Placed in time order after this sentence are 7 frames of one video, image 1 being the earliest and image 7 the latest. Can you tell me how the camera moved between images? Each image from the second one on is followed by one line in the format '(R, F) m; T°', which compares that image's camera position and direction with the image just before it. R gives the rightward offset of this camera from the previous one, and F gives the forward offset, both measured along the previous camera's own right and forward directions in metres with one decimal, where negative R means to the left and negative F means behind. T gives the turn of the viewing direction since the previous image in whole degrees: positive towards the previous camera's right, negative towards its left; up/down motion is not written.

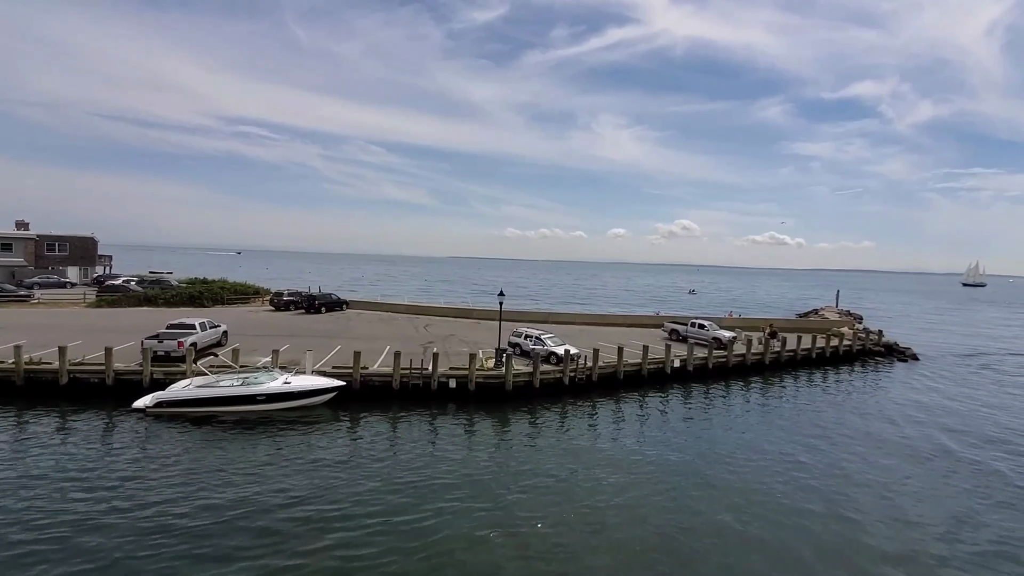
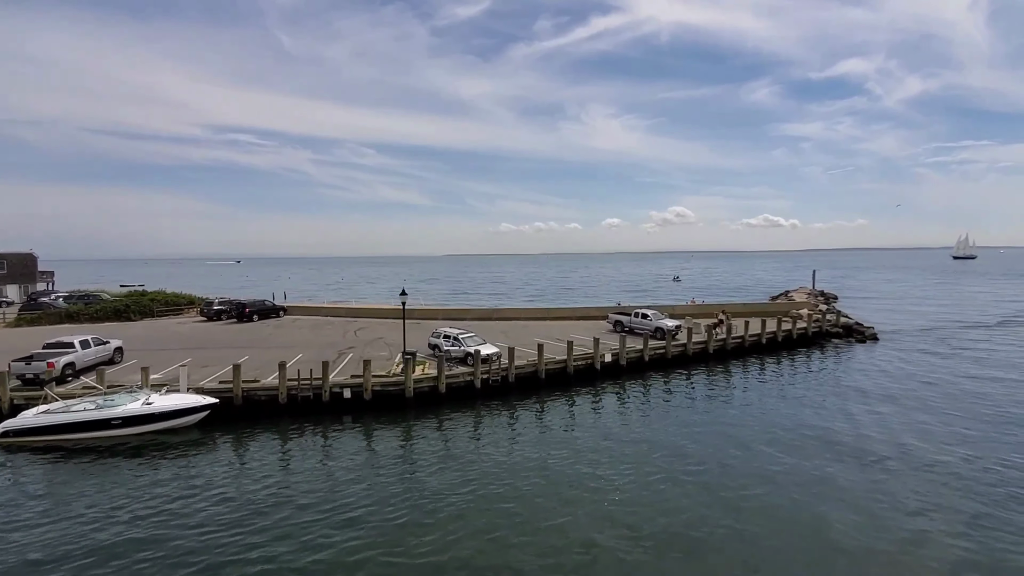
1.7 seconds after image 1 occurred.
(+3.8, +1.9) m; 0°
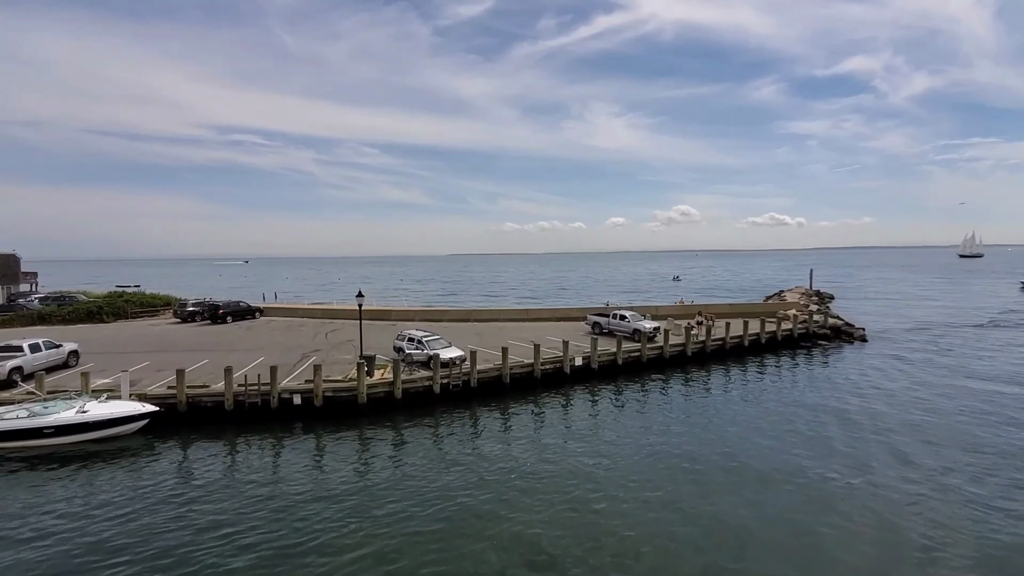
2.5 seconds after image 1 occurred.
(+1.7, +0.9) m; 0°
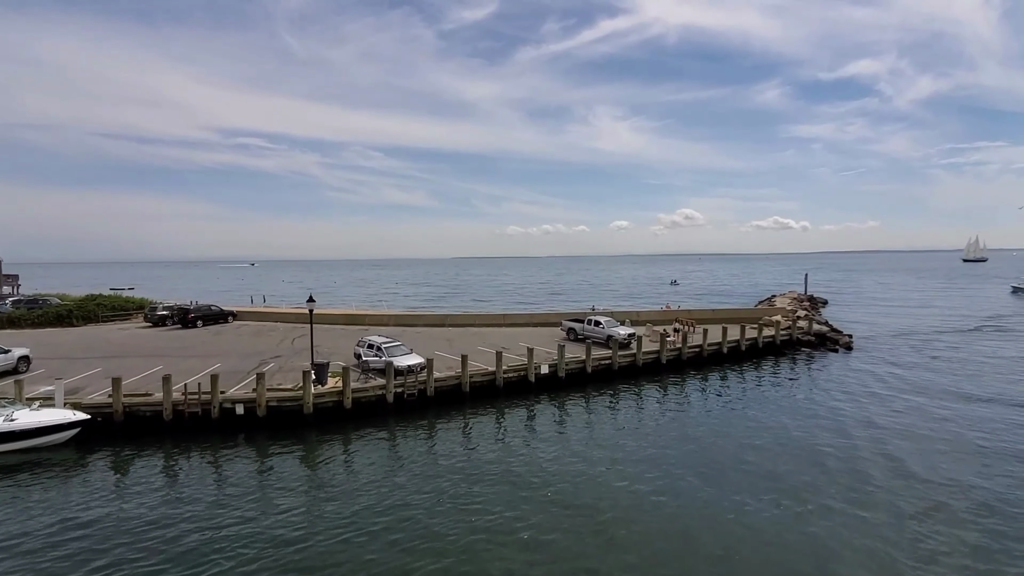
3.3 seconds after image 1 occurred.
(+1.7, +0.9) m; 0°
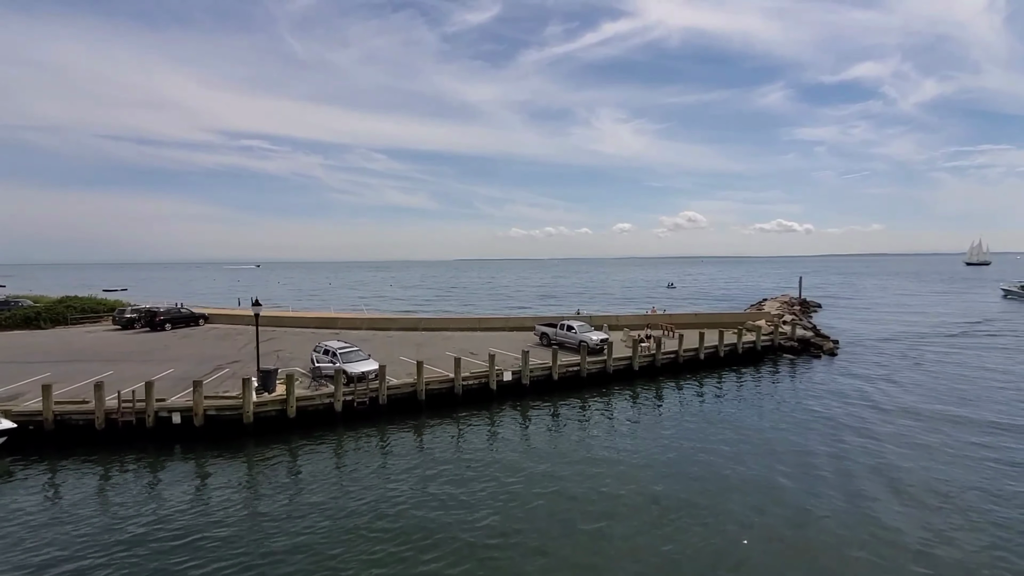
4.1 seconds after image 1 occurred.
(+1.7, +0.9) m; 0°
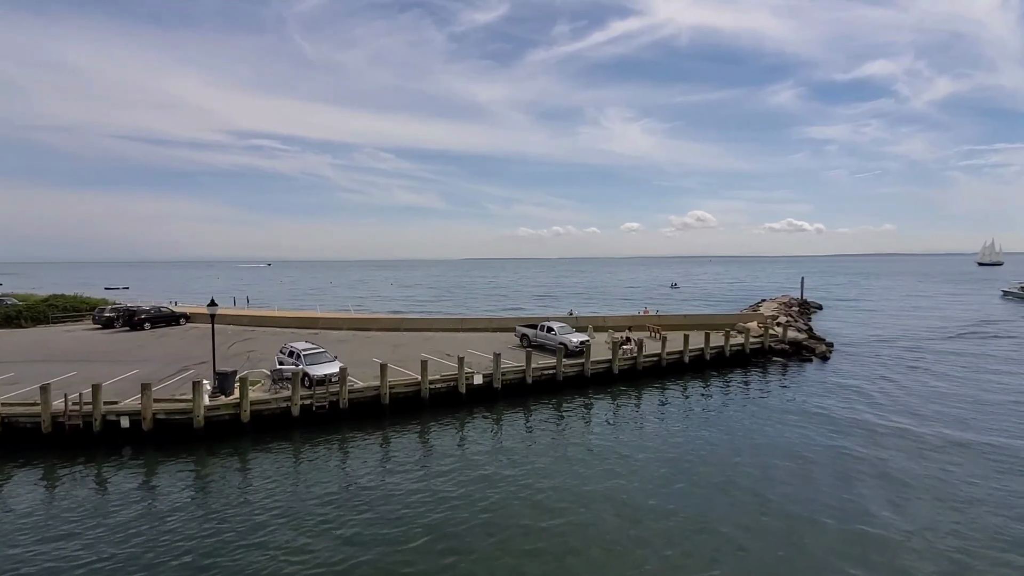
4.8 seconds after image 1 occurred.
(+1.5, +0.8) m; -1°
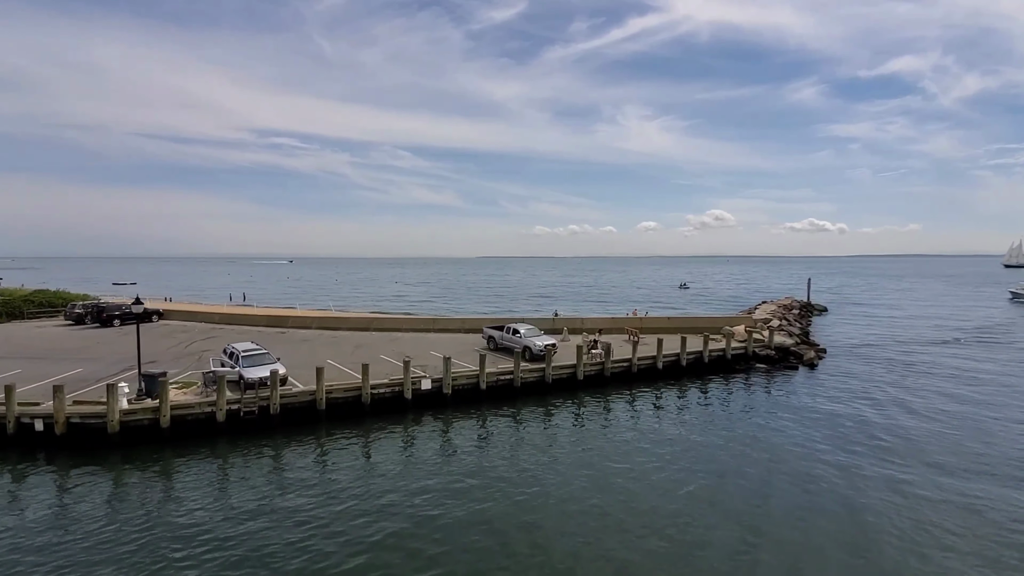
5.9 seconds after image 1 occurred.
(+2.5, +1.3) m; -2°
